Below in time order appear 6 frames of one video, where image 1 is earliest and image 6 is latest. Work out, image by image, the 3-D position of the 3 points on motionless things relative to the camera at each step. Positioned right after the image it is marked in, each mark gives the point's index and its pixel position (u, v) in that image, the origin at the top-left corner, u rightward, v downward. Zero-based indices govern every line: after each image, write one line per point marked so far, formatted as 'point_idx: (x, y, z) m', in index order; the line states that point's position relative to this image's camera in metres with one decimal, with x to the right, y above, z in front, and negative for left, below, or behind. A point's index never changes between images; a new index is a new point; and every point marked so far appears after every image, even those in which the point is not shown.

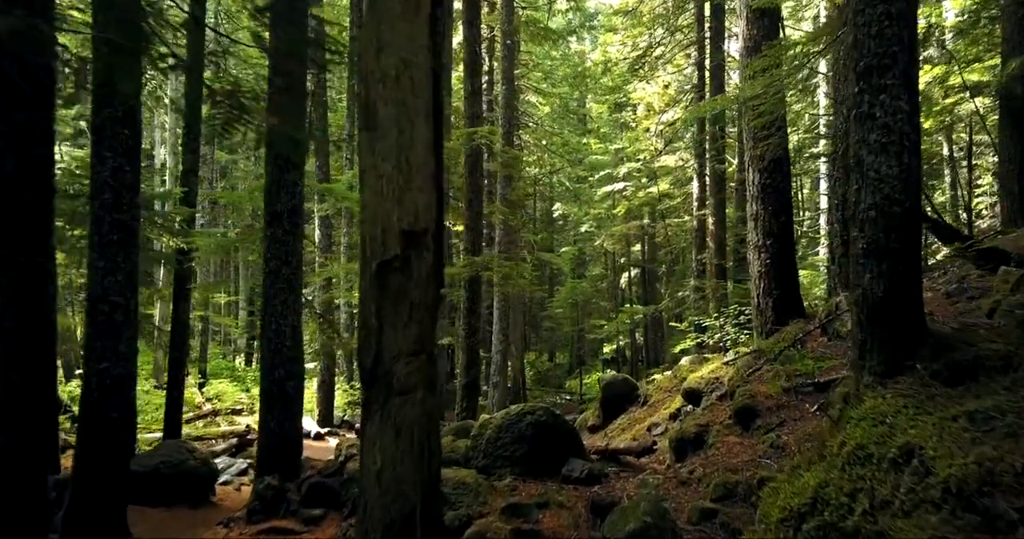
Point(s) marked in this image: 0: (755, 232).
0: (+3.1, +0.5, +8.3) m
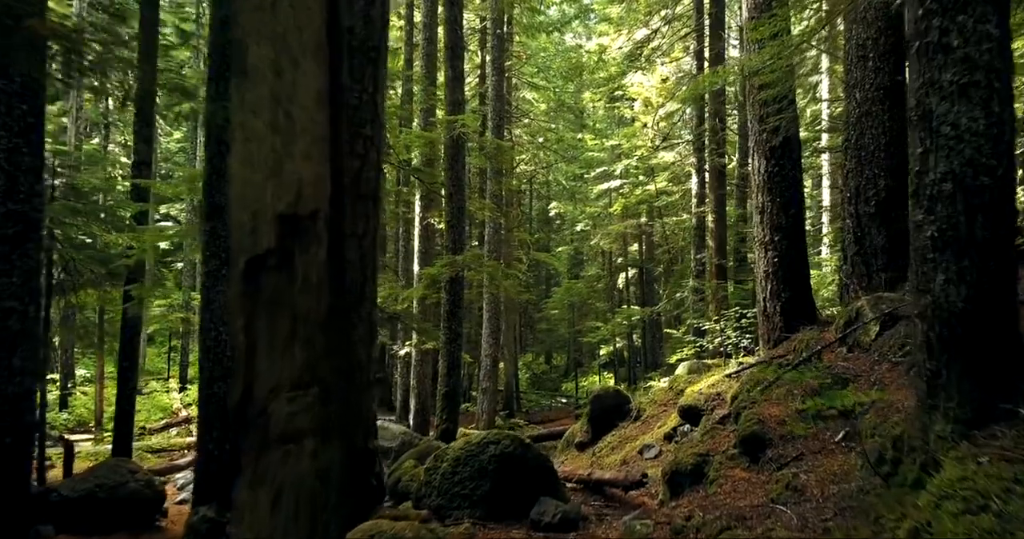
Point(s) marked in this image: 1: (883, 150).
0: (+2.8, +0.5, +7.4) m
1: (+4.8, +1.6, +8.6) m
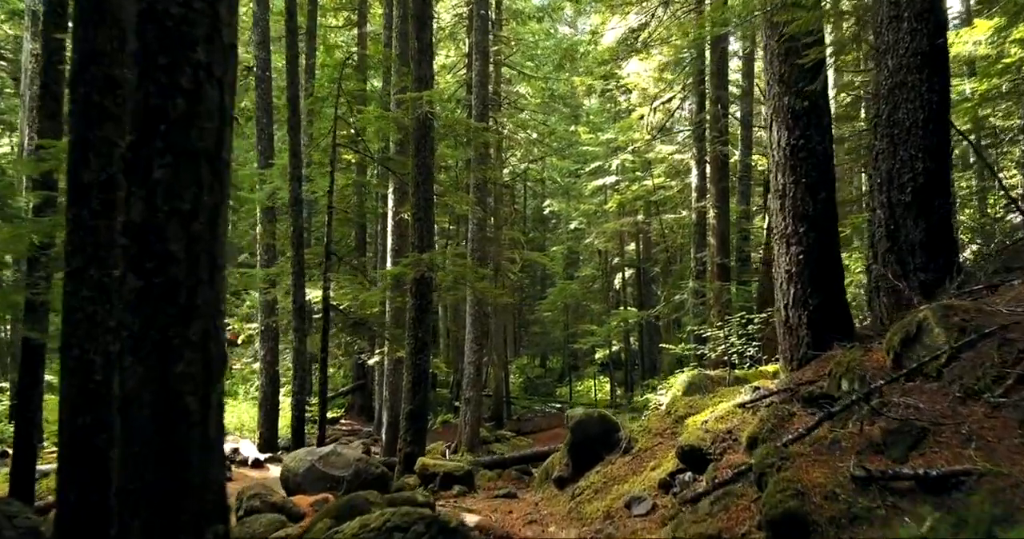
0: (+2.5, +0.5, +6.0) m
1: (+4.5, +1.6, +7.2) m
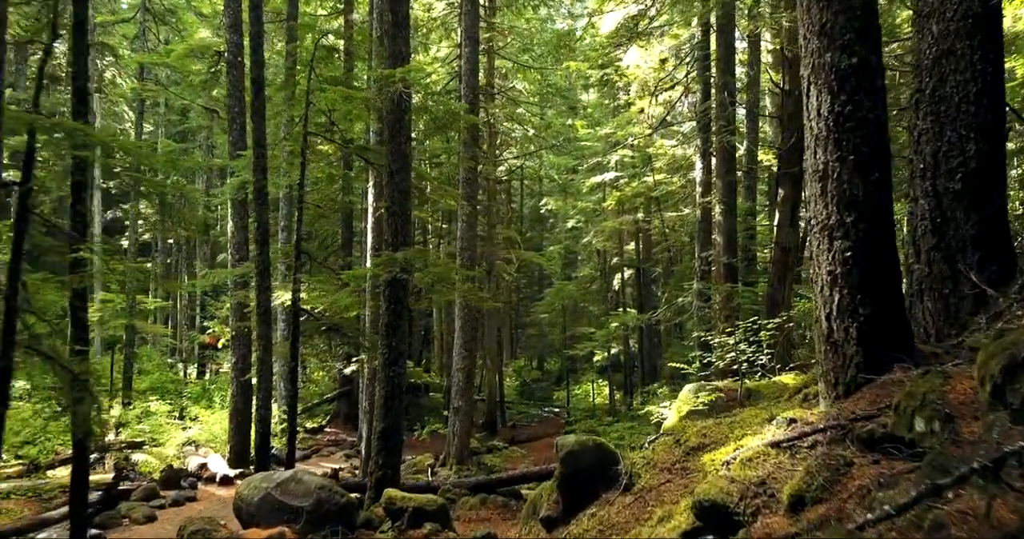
0: (+2.3, +0.5, +4.9) m
1: (+4.3, +1.6, +6.1) m
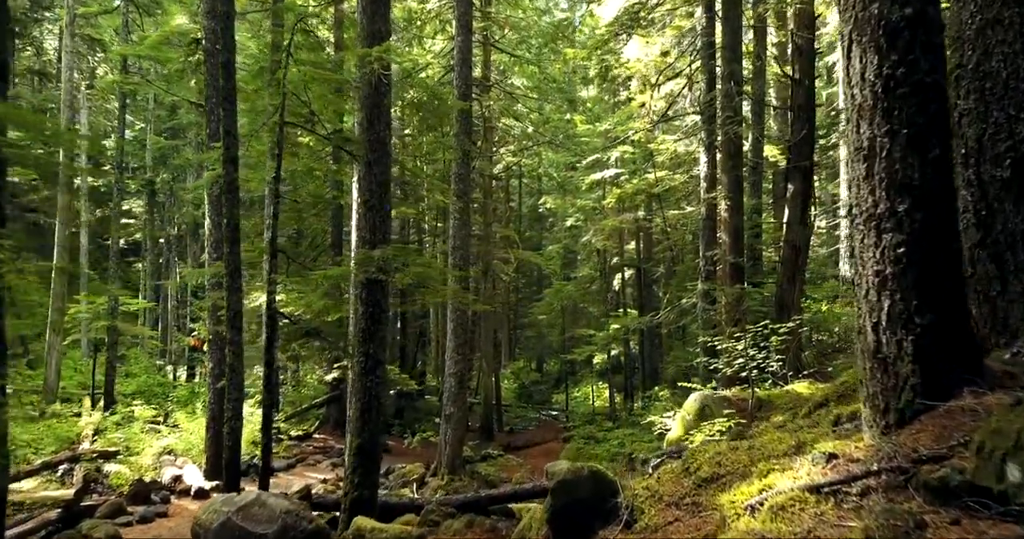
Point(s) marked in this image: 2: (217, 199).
0: (+2.1, +0.5, +4.1) m
1: (+4.1, +1.6, +5.4) m
2: (-5.7, +1.4, +12.7) m
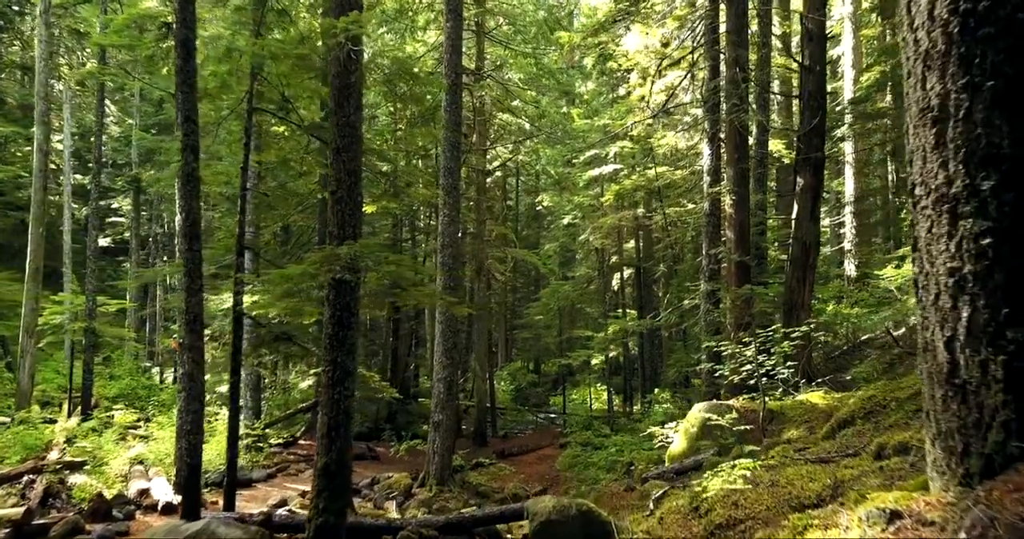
0: (+2.0, +0.5, +3.3) m
1: (+4.0, +1.6, +4.5) m
2: (-5.8, +1.4, +11.8) m
